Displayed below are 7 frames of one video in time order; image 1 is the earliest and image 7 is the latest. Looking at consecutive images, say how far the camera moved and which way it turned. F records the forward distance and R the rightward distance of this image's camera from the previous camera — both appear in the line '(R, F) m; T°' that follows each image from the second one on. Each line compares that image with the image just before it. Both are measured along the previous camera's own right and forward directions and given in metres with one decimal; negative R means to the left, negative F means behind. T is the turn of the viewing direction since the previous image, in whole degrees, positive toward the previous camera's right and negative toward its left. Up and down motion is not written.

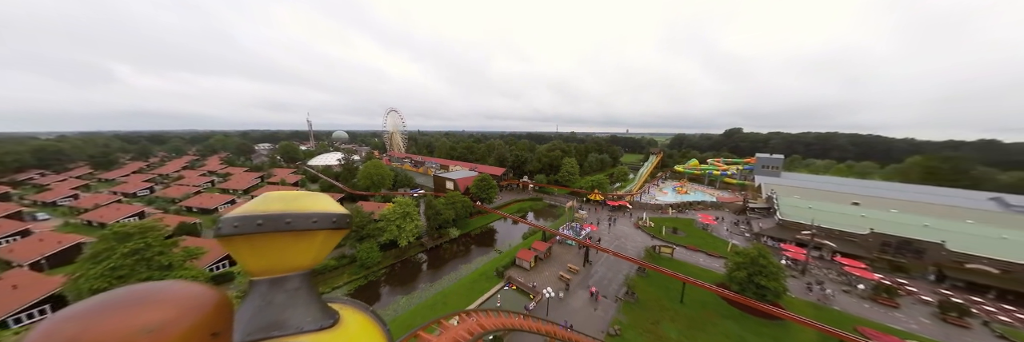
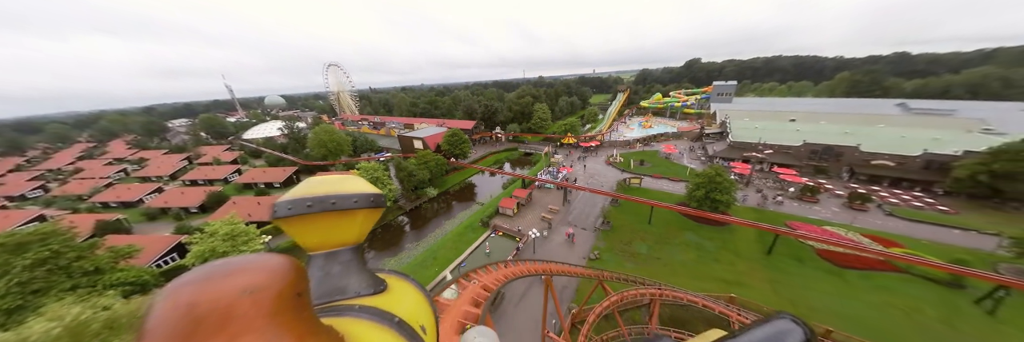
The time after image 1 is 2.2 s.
(-0.4, +1.4) m; +6°
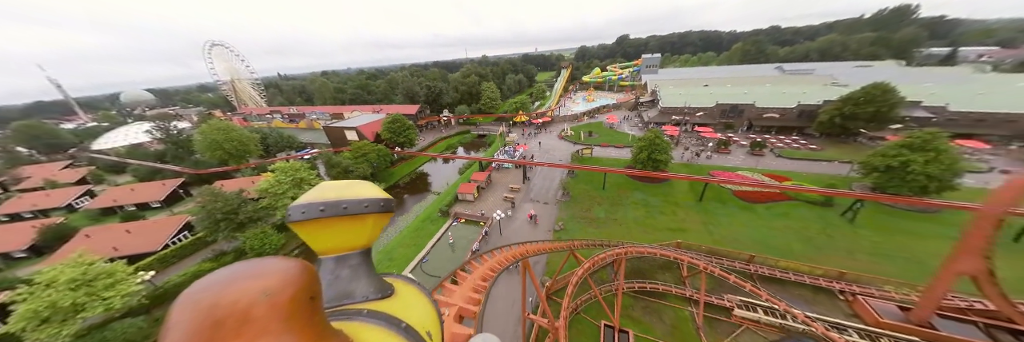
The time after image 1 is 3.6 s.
(-0.2, +1.4) m; +11°
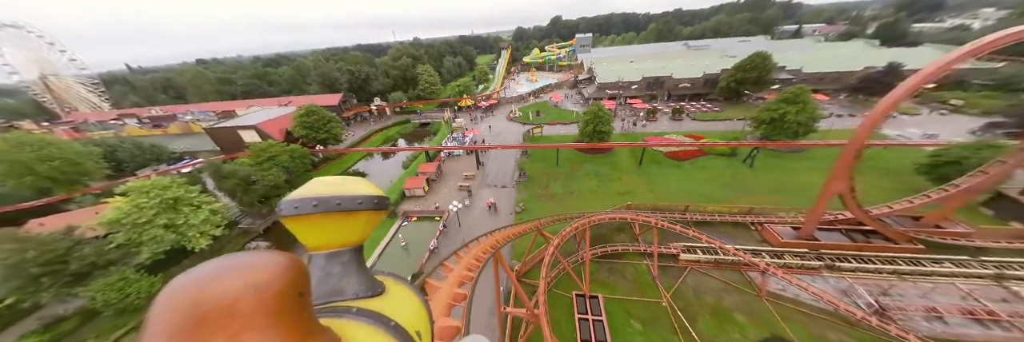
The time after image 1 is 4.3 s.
(-0.2, +1.2) m; +12°
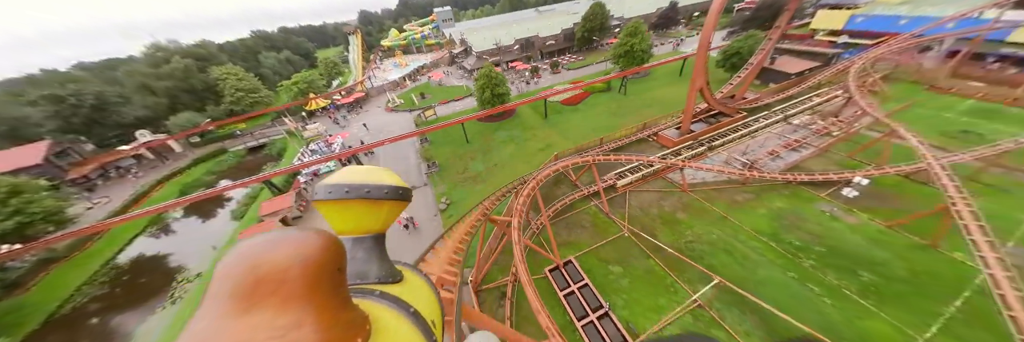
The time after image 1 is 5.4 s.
(-0.3, +3.2) m; +22°
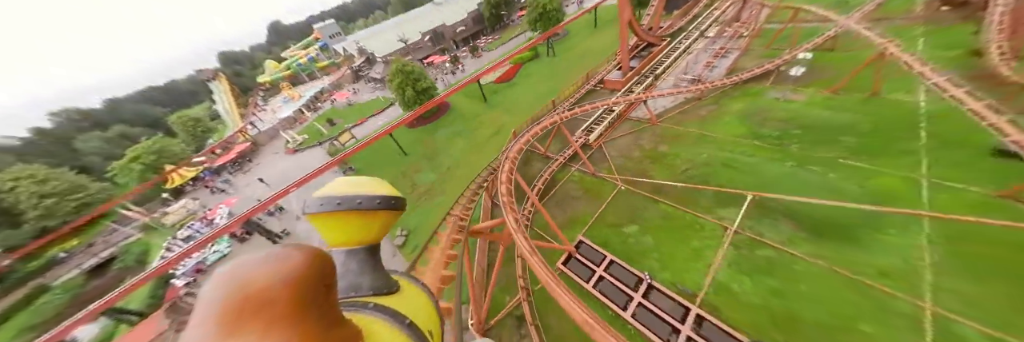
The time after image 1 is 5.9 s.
(-0.4, +2.2) m; +11°
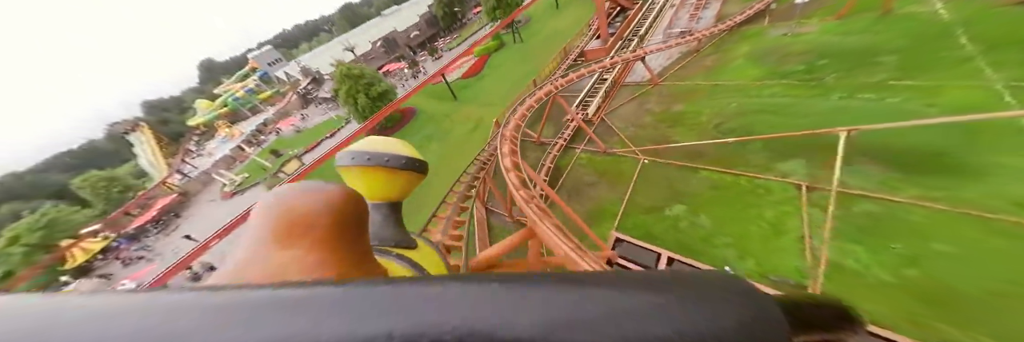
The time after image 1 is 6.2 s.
(-0.4, +2.1) m; +5°
